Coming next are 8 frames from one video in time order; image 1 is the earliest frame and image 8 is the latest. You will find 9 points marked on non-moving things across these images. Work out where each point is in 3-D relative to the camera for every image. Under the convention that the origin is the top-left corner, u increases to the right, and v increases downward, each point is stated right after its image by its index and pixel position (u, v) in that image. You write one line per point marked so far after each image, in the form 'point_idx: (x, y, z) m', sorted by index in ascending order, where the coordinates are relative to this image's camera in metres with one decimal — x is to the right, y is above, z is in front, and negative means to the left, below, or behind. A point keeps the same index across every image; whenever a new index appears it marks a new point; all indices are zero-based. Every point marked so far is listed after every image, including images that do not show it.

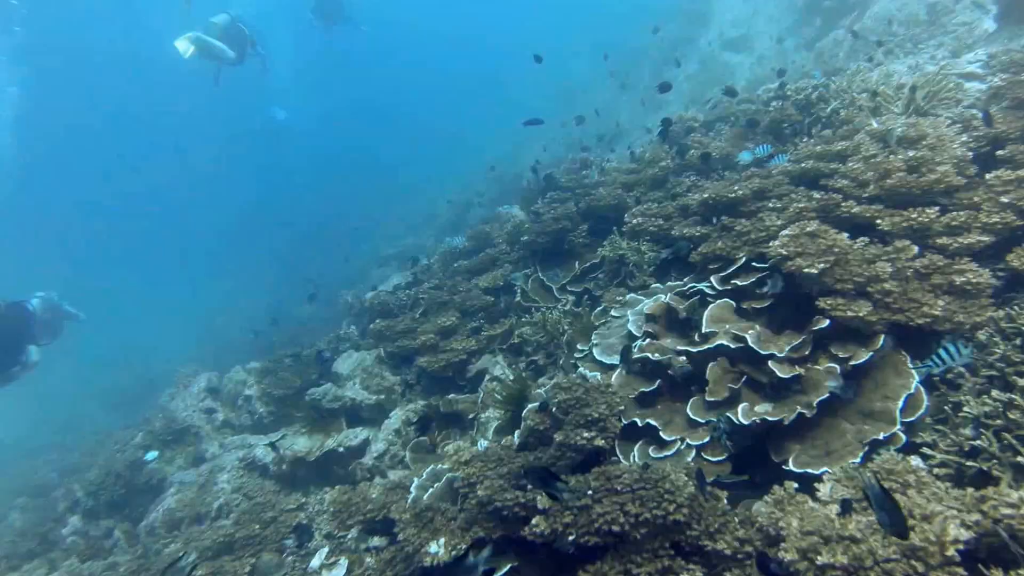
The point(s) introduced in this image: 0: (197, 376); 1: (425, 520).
0: (-9.4, -2.5, +14.8) m
1: (-1.1, -2.8, +5.9) m
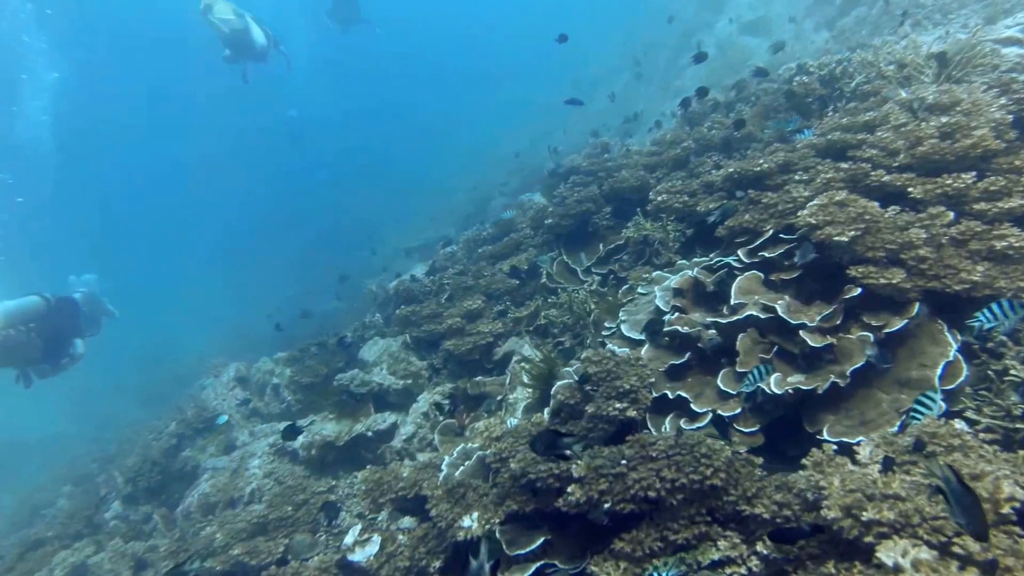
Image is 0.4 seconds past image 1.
0: (-8.8, -2.4, +15.1) m
1: (-0.7, -2.5, +6.0) m
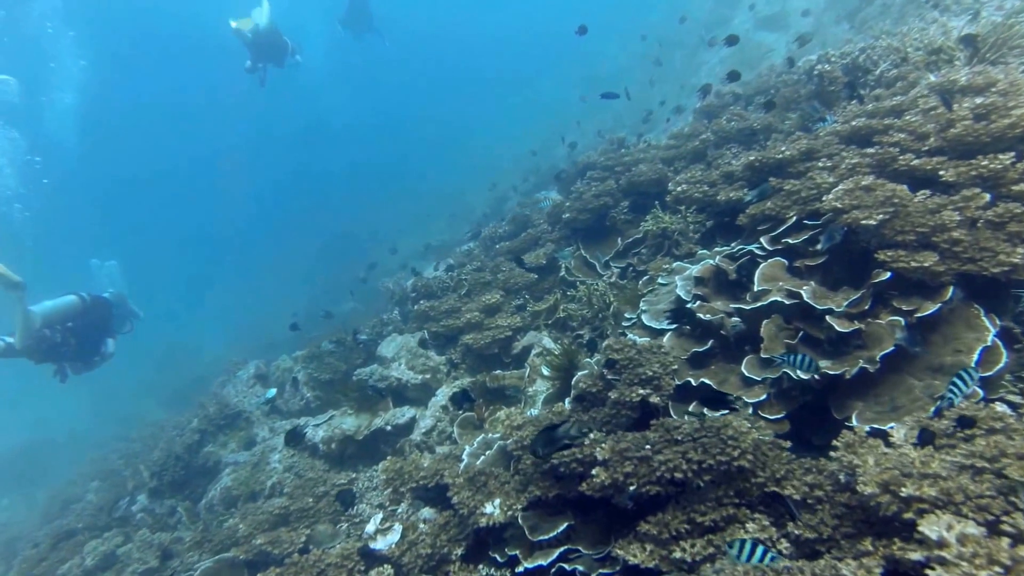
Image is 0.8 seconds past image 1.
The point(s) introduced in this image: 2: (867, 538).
0: (-8.3, -2.3, +15.3) m
1: (-0.4, -2.4, +6.0) m
2: (+2.5, -1.8, +3.5) m
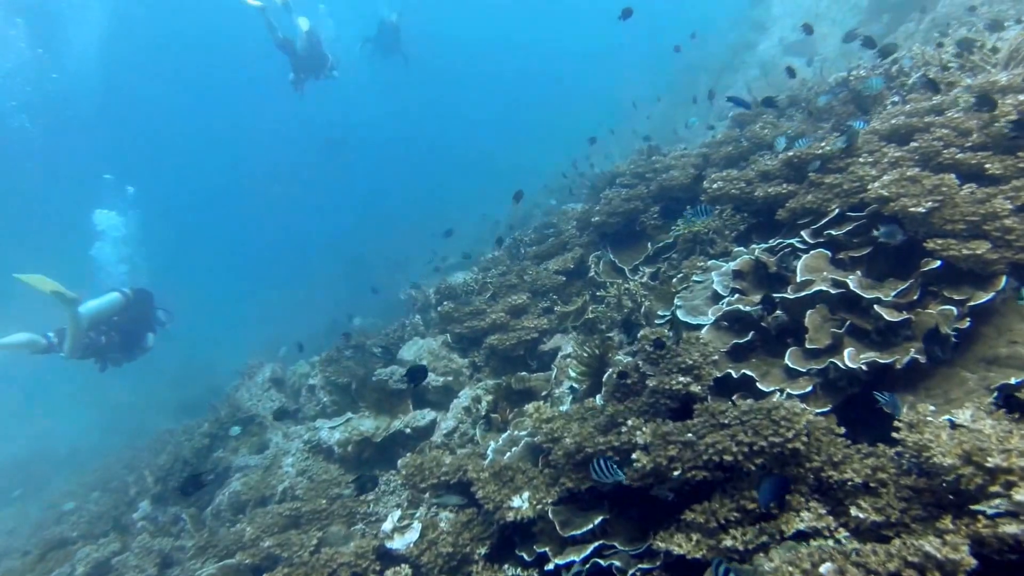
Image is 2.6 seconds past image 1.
0: (-7.8, -2.6, +15.2) m
1: (-0.1, -2.2, +5.8) m
2: (+2.8, -1.5, +3.2) m
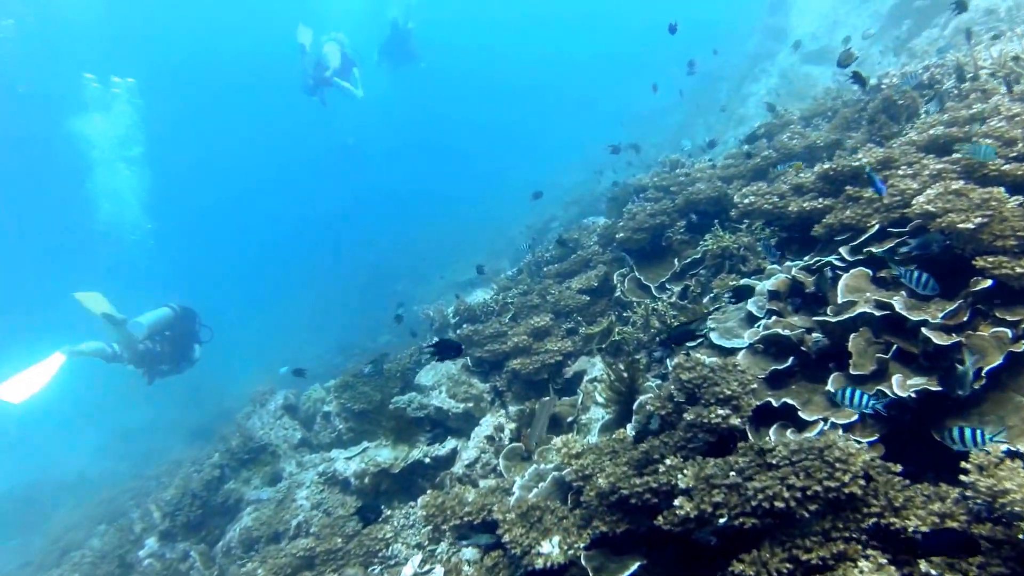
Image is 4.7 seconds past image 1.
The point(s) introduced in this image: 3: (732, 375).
0: (-7.4, -3.4, +14.9) m
1: (+0.2, -2.6, +5.5) m
2: (+3.1, -1.7, +2.9) m
3: (+2.2, -0.9, +5.1) m
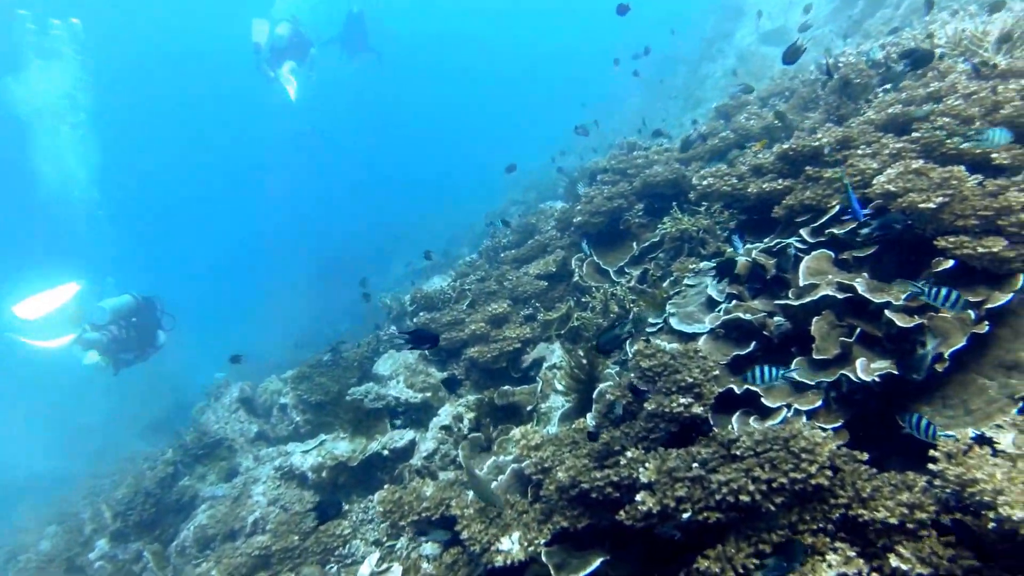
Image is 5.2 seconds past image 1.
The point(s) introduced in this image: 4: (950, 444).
0: (-8.3, -3.0, +14.3) m
1: (-0.2, -2.4, +5.2) m
2: (+2.8, -1.6, +2.8) m
3: (+1.8, -0.7, +4.9) m
4: (+3.0, -1.1, +3.4) m
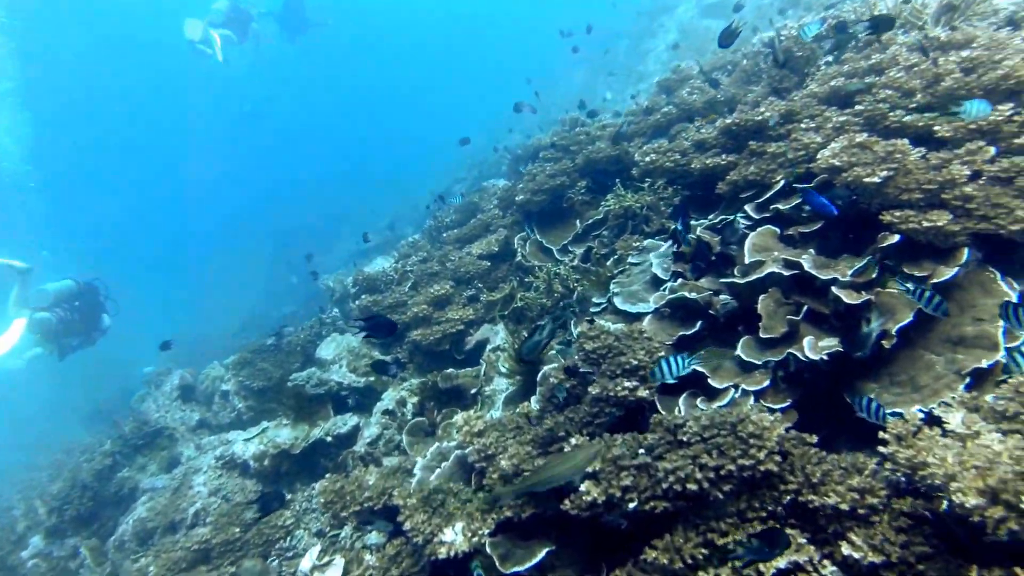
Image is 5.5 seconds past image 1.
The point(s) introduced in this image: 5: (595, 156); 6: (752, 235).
0: (-9.3, -2.4, +13.6) m
1: (-0.8, -2.2, +4.9) m
2: (+2.3, -1.4, +2.6) m
3: (+1.3, -0.5, +4.6) m
4: (+2.6, -0.9, +3.2) m
5: (+1.6, +2.2, +8.1) m
6: (+2.6, +0.6, +5.0) m
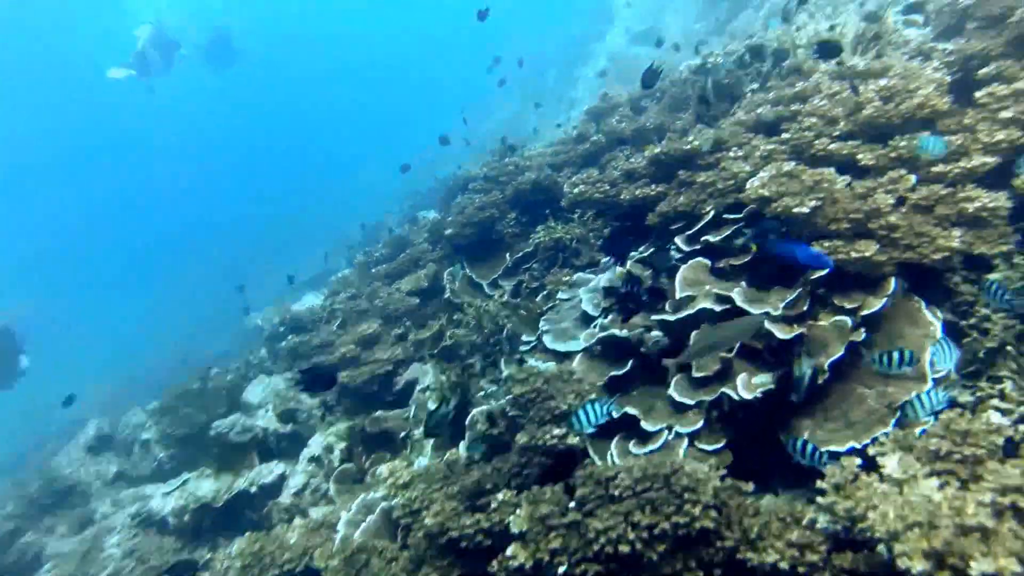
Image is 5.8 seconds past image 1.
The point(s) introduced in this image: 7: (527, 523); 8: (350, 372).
0: (-10.5, -3.3, +12.5) m
1: (-1.4, -2.6, +4.4) m
2: (+1.9, -1.7, +2.4) m
3: (+0.6, -0.8, +4.3) m
4: (+2.0, -1.1, +3.1) m
5: (+0.6, +1.7, +7.9) m
6: (+1.9, +0.2, +4.8) m
7: (+0.1, -1.6, +3.4) m
8: (-2.0, -1.2, +7.0) m
